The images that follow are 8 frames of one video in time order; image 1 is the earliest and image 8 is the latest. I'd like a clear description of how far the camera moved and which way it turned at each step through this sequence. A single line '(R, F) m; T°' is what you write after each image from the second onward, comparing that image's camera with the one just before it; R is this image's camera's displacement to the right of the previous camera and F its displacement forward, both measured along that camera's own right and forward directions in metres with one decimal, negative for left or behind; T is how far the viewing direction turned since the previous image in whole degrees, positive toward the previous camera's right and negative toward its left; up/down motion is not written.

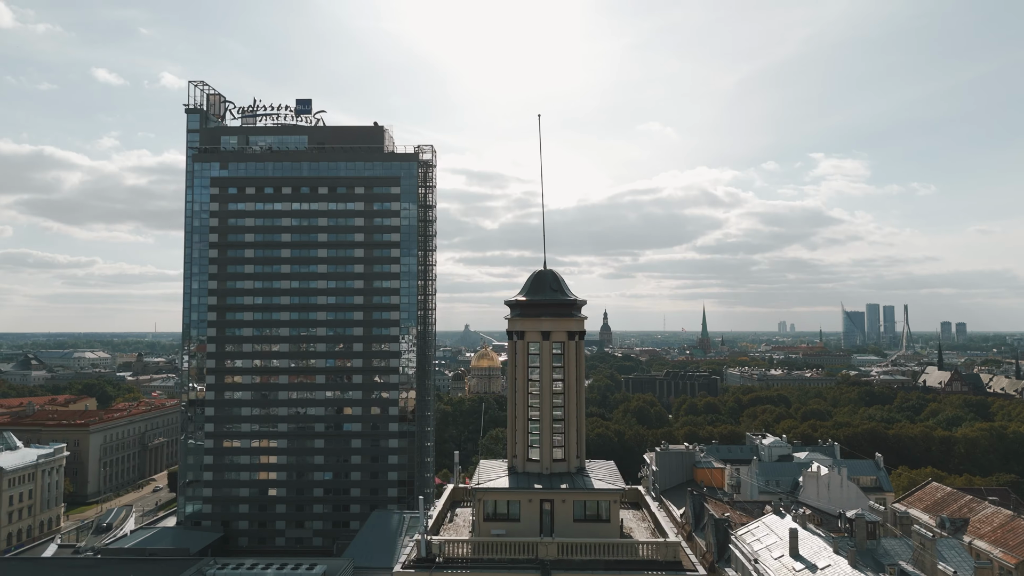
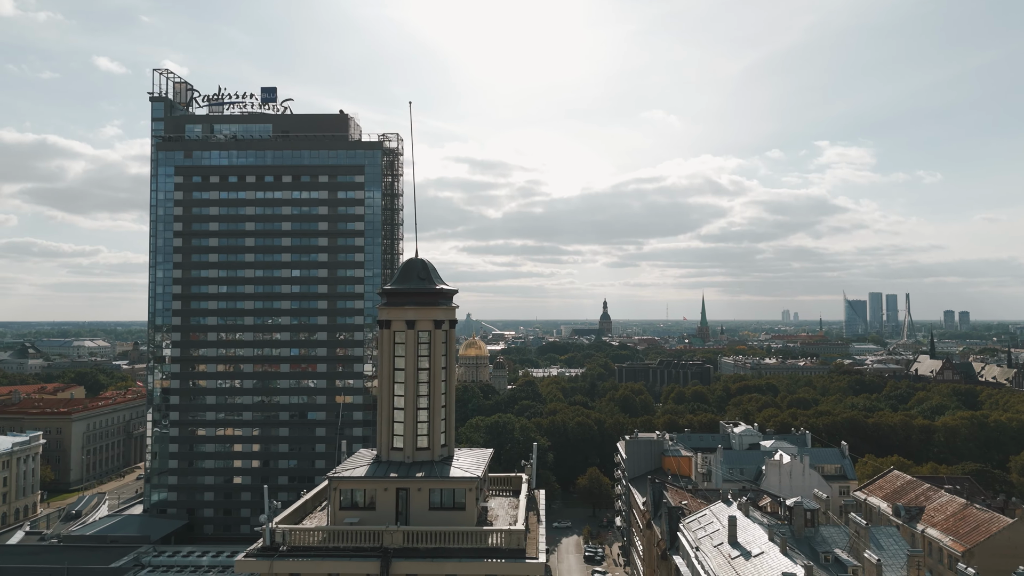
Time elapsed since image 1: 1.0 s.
(+3.5, +0.1) m; 0°
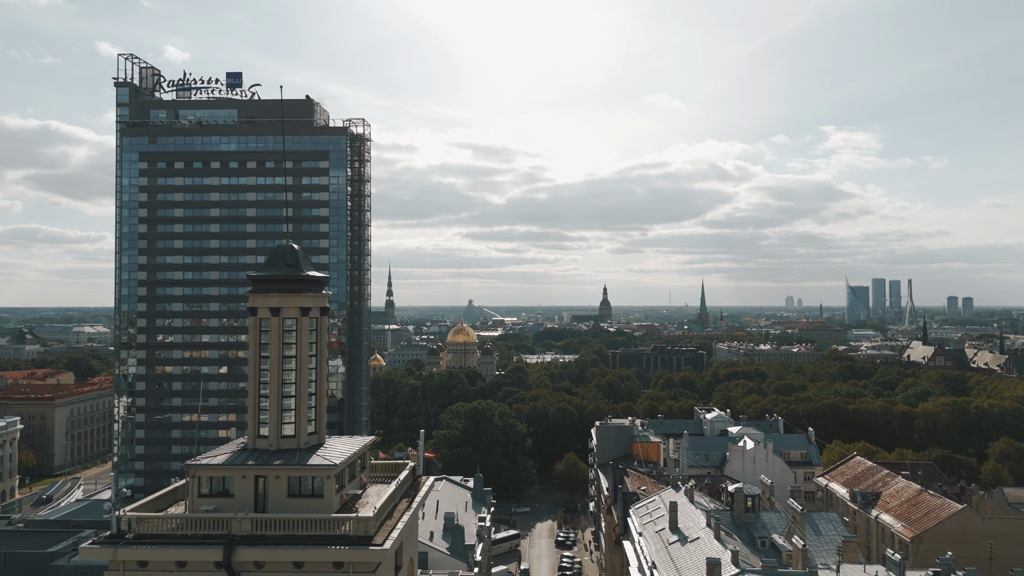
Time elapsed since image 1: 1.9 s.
(+3.5, +0.2) m; 0°
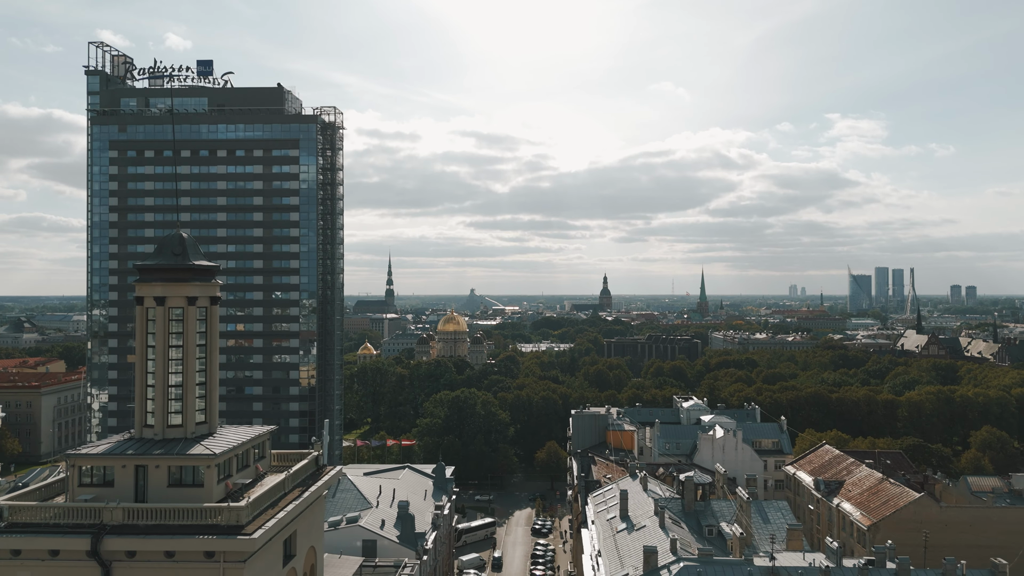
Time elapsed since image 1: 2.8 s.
(+2.9, +0.1) m; 0°
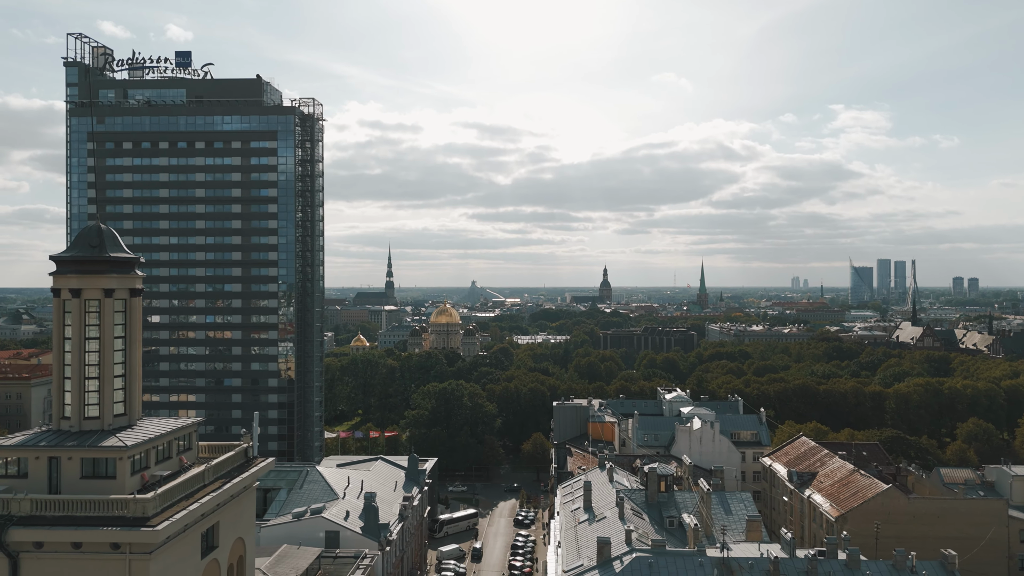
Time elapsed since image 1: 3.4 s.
(+2.1, 0.0) m; 0°
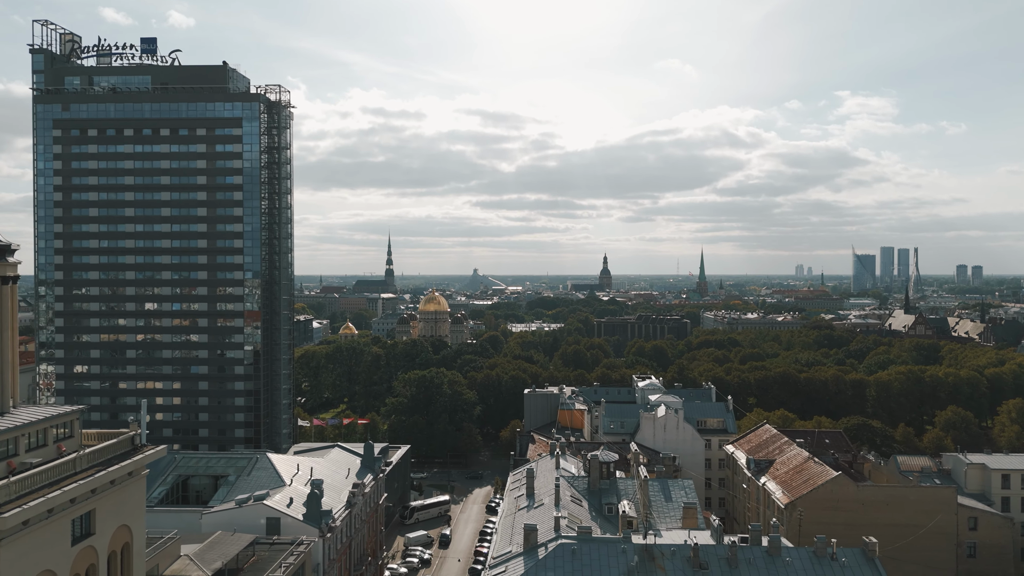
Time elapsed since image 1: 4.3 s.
(+3.4, +0.1) m; 0°
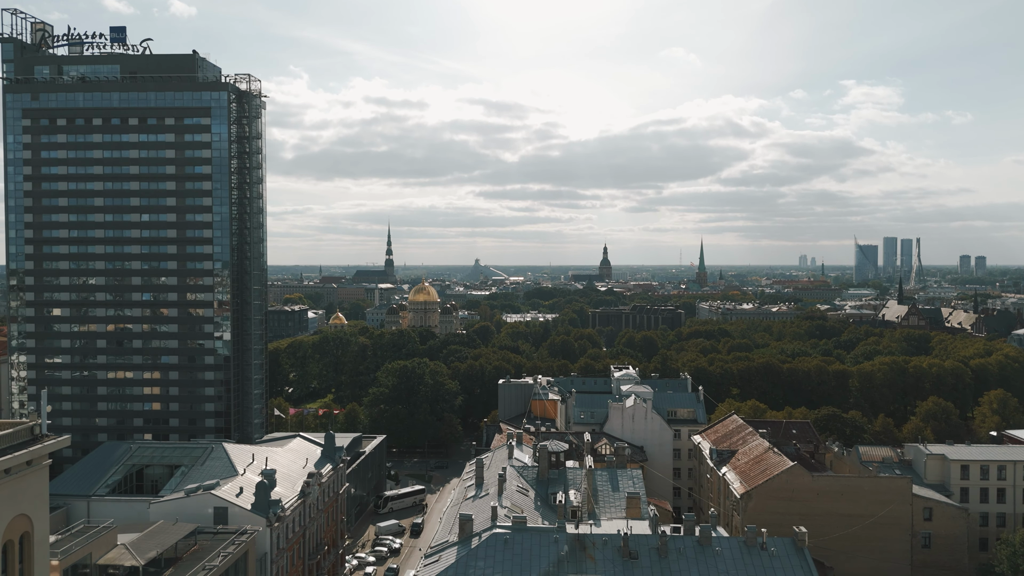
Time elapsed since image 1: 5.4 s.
(+3.0, +0.1) m; 0°
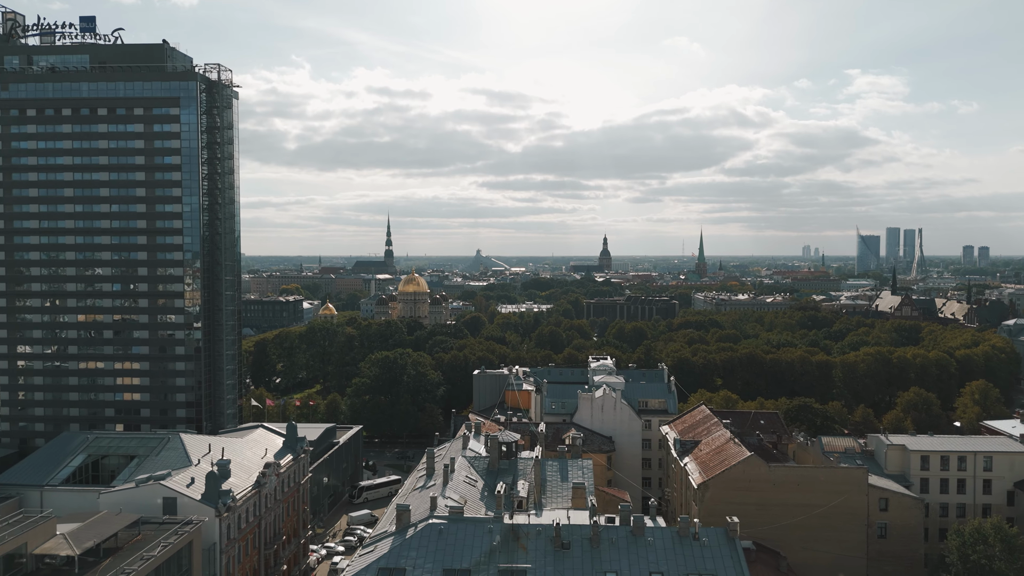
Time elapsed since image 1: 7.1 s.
(+2.9, +0.1) m; 0°
